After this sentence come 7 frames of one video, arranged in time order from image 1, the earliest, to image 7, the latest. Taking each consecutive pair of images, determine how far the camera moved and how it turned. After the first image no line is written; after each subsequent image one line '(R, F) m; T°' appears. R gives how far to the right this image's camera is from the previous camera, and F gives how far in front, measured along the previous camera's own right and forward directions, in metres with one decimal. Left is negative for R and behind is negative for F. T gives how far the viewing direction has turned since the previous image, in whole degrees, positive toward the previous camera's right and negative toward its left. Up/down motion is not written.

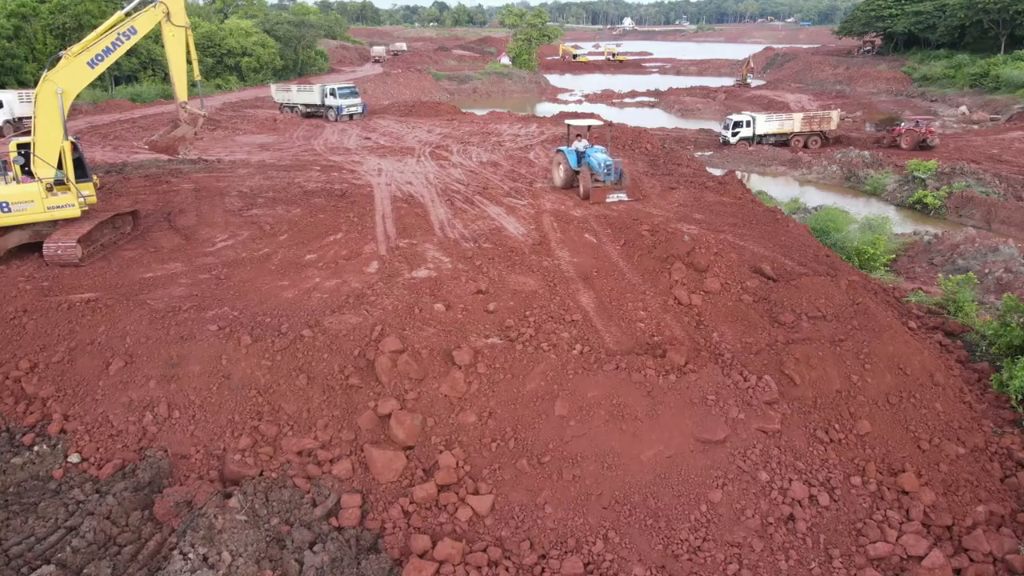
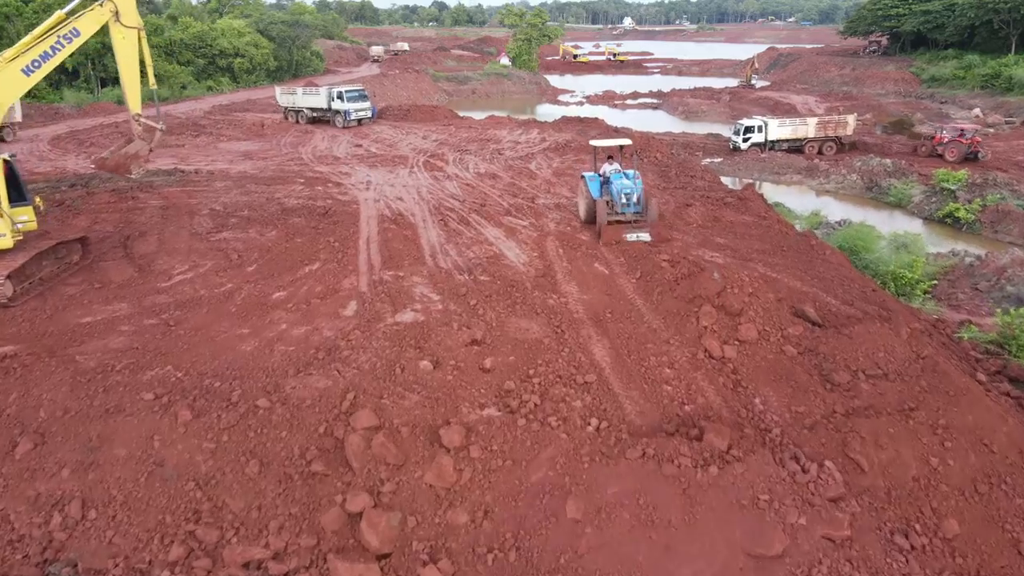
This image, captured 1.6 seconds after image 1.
(0.0, +1.6) m; 0°
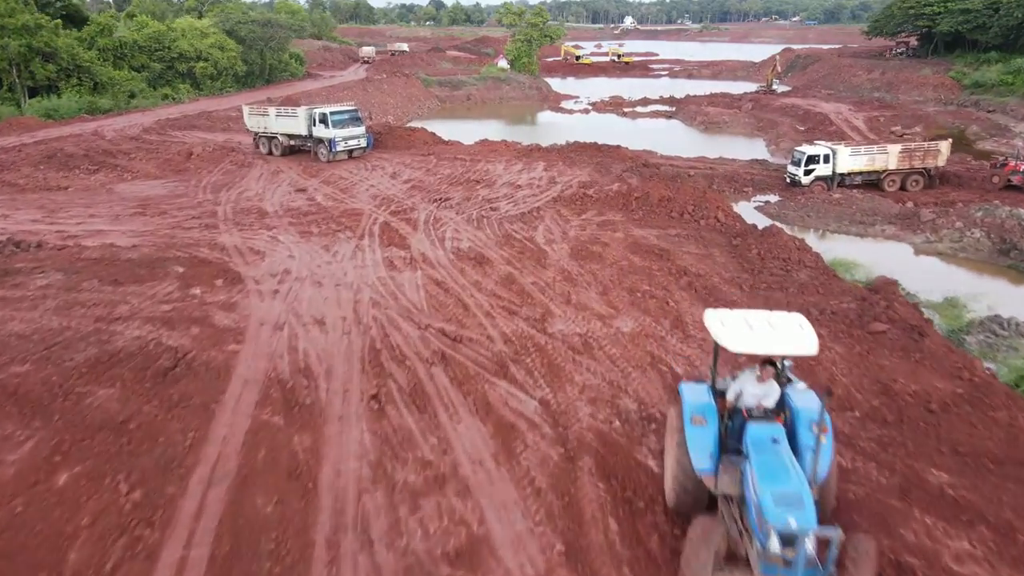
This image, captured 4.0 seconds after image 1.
(0.0, +6.7) m; 0°
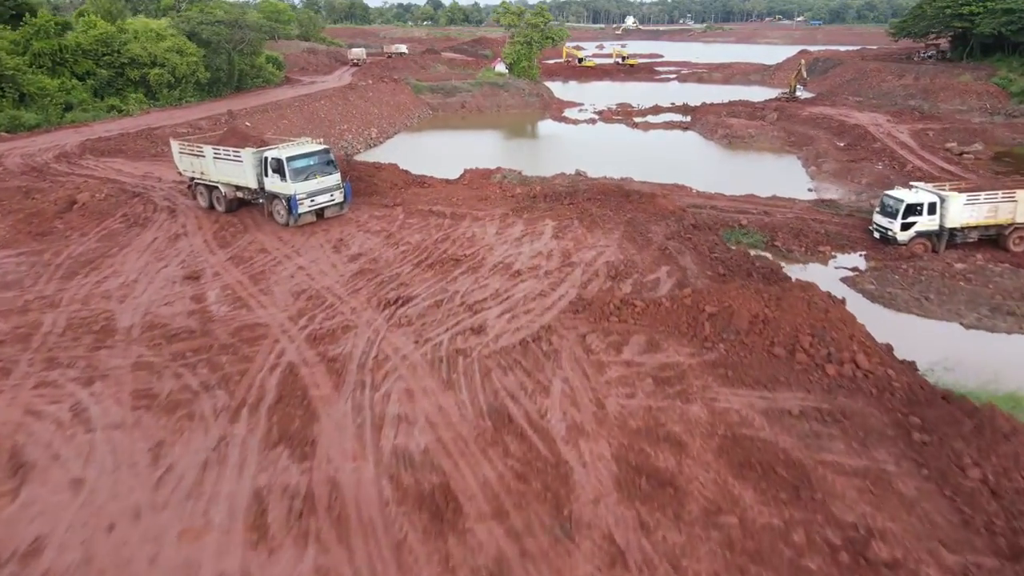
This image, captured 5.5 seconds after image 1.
(+0.1, +6.3) m; 0°
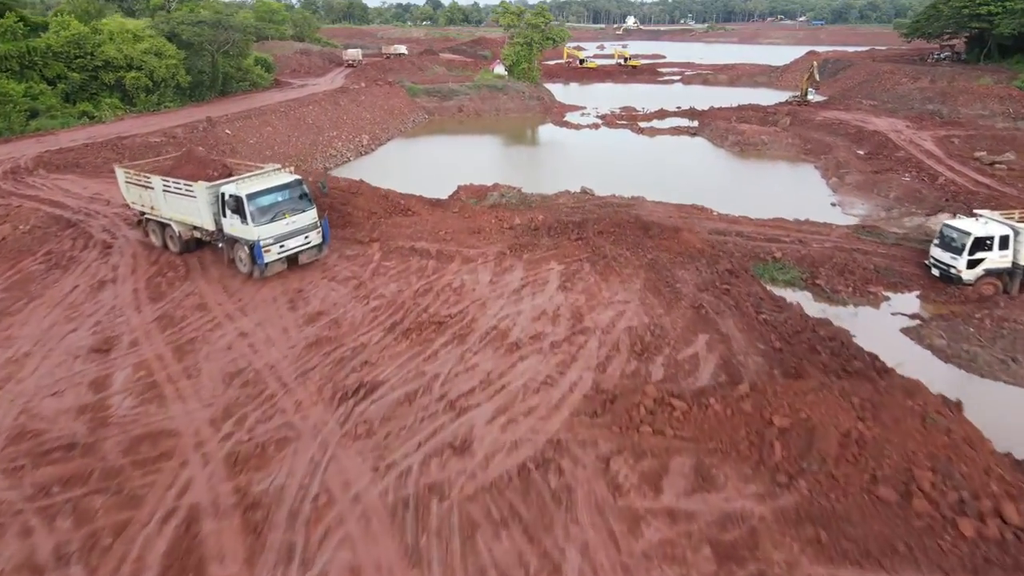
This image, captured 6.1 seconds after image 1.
(+0.1, +2.7) m; 0°
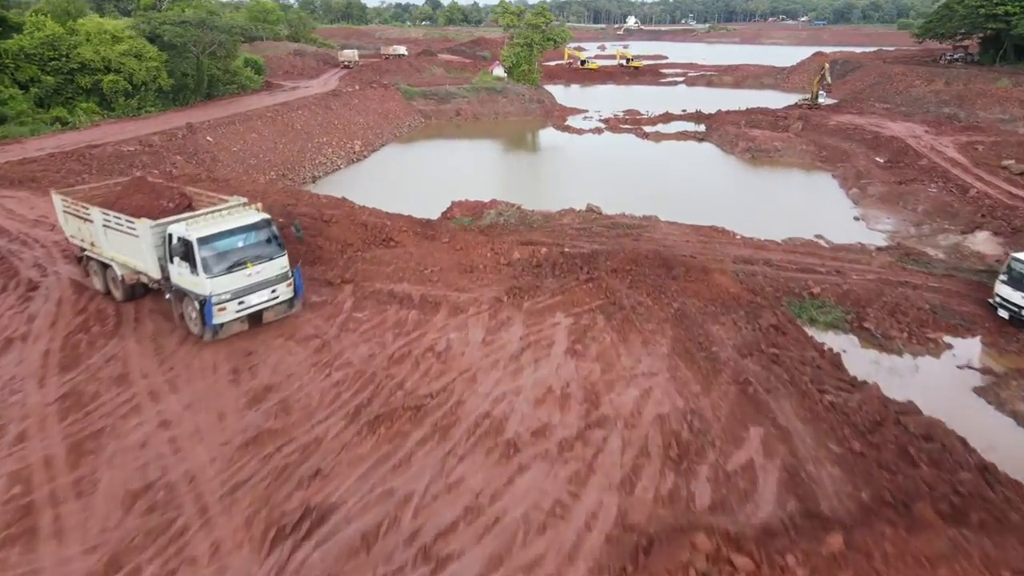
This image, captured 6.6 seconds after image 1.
(0.0, +2.3) m; 0°
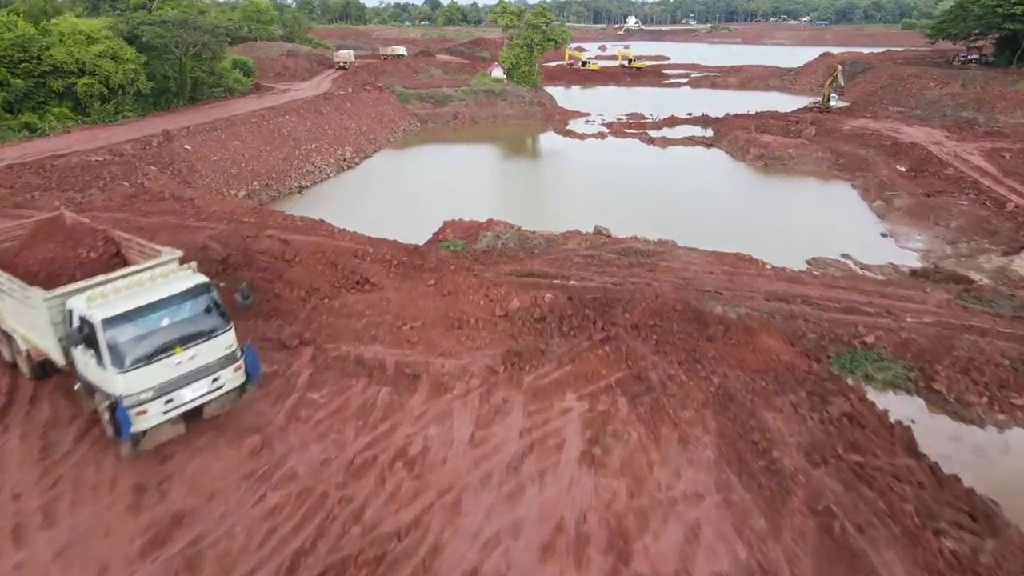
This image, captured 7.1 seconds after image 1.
(0.0, +2.3) m; 0°
